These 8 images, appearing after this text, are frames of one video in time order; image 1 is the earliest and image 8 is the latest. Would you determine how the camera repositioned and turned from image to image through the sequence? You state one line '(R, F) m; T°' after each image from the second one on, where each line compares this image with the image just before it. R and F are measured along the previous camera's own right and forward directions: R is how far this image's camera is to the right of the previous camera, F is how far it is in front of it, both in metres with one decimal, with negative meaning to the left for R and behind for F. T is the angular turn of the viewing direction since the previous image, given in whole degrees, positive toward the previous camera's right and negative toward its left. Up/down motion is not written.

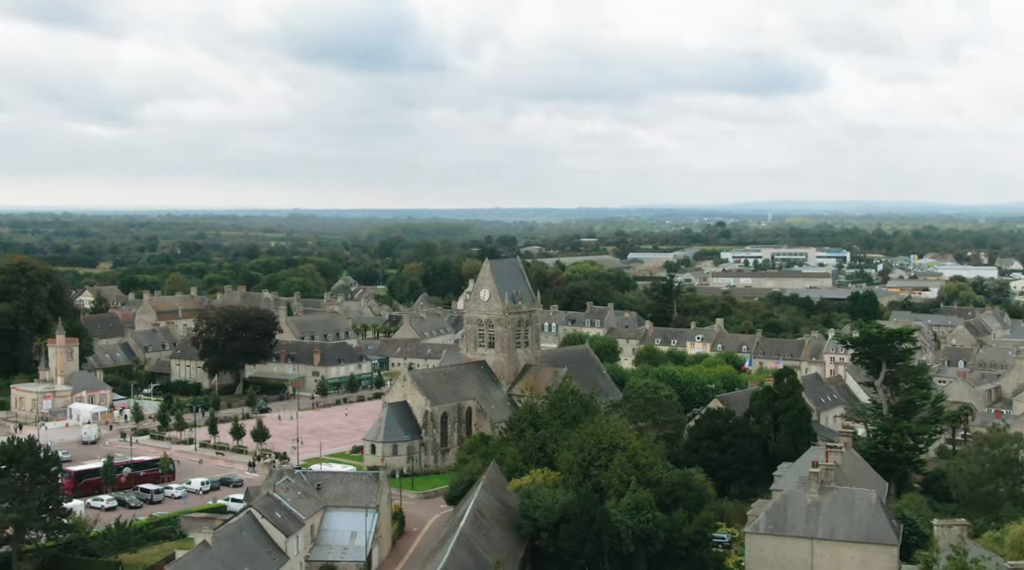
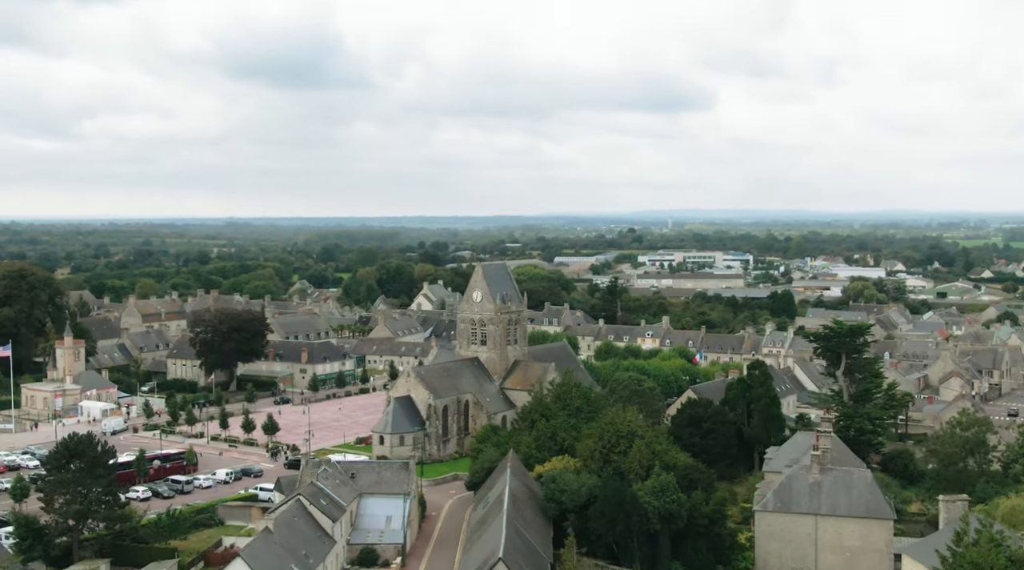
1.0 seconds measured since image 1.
(-7.2, -3.7) m; +7°
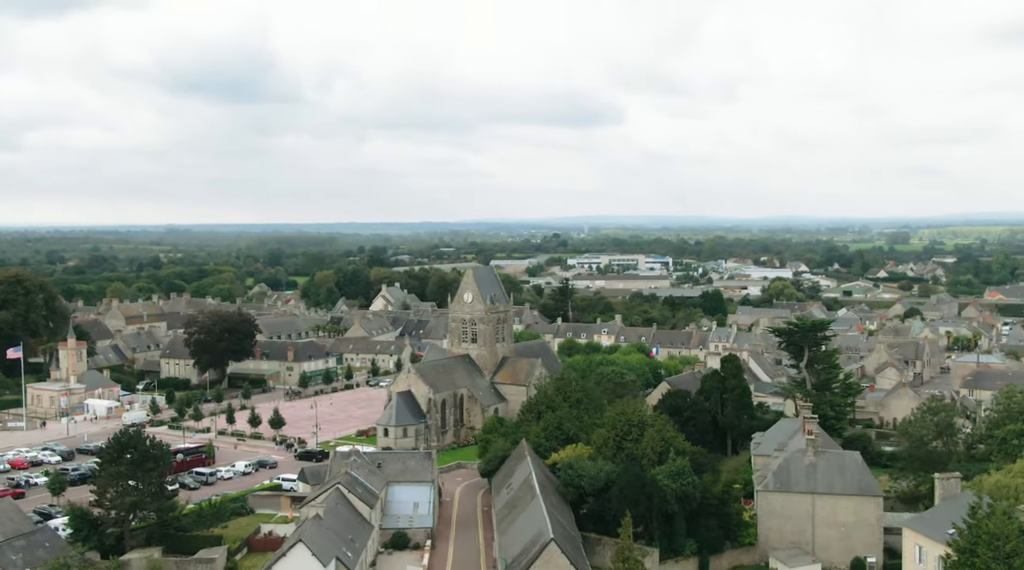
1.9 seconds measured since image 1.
(-6.8, -2.9) m; +7°
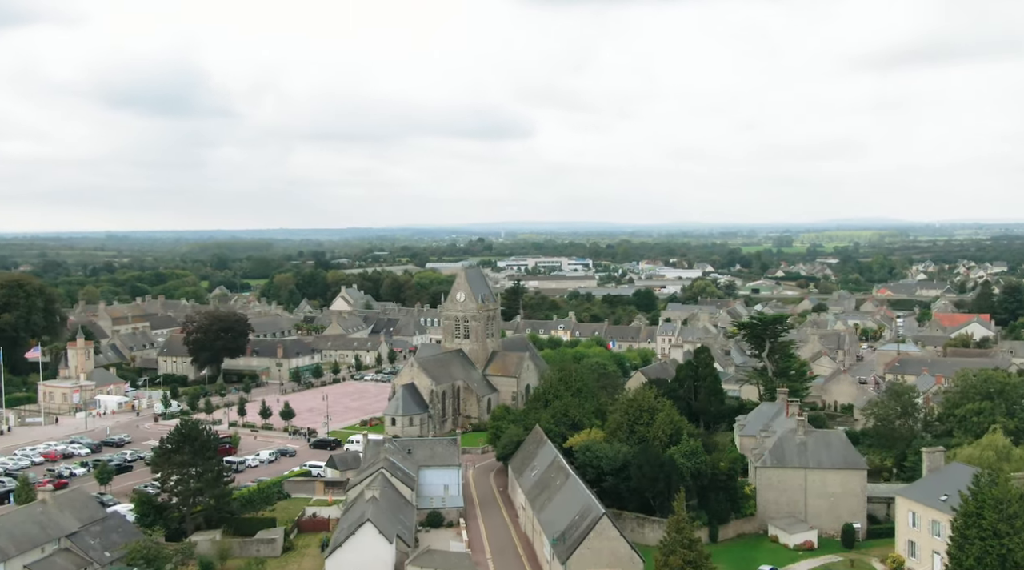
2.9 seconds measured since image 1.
(-7.7, -3.0) m; +7°
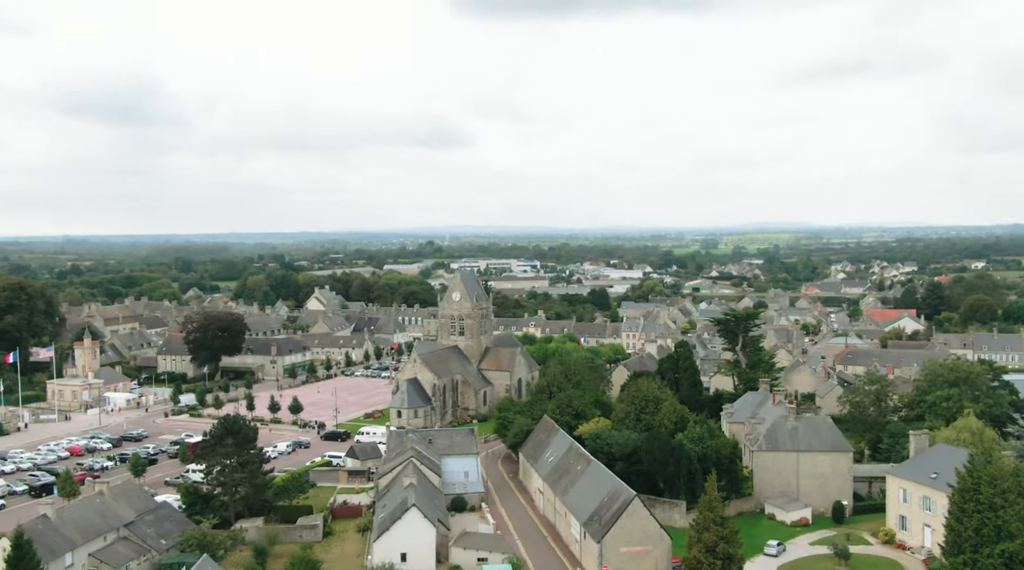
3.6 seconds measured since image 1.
(-5.6, -1.9) m; +5°
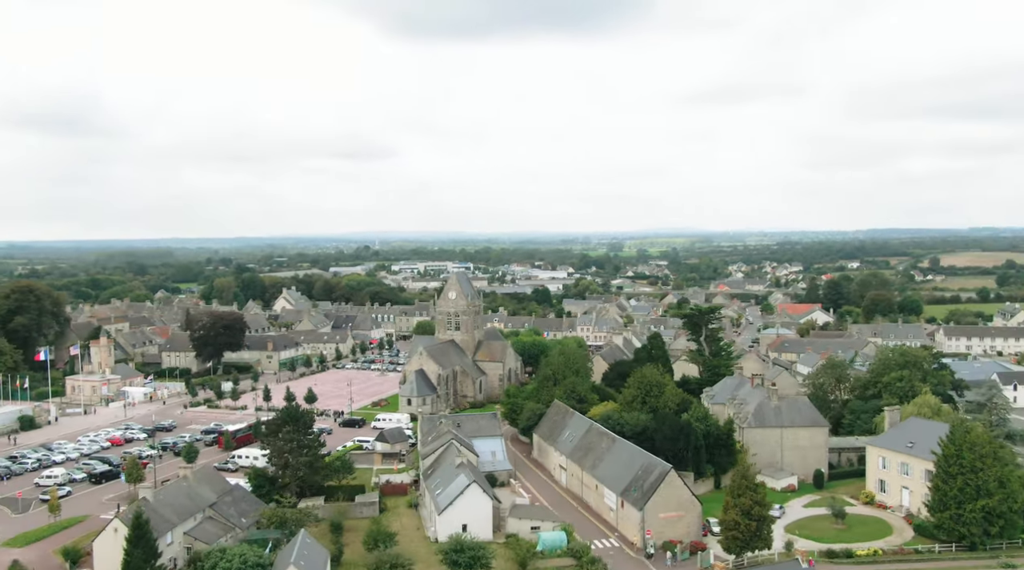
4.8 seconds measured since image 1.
(-7.9, -2.5) m; +7°
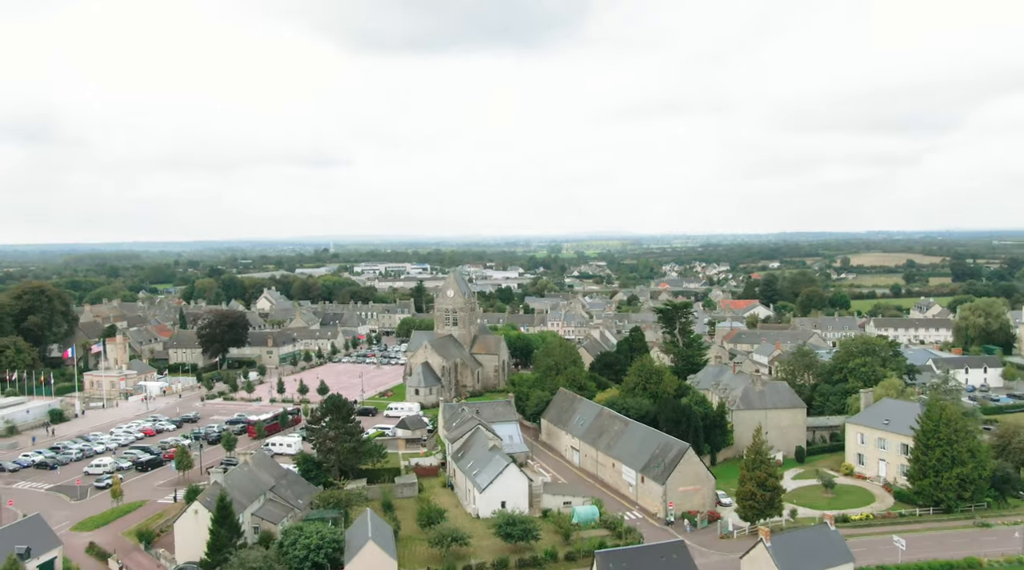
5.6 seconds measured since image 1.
(-5.5, -2.1) m; +5°
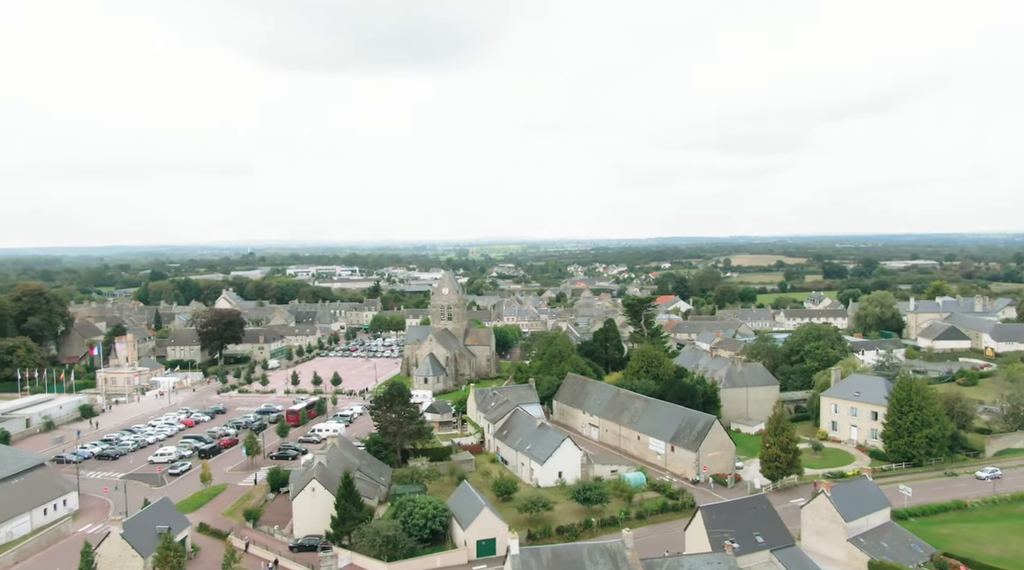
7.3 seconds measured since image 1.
(-8.8, -1.1) m; +7°
